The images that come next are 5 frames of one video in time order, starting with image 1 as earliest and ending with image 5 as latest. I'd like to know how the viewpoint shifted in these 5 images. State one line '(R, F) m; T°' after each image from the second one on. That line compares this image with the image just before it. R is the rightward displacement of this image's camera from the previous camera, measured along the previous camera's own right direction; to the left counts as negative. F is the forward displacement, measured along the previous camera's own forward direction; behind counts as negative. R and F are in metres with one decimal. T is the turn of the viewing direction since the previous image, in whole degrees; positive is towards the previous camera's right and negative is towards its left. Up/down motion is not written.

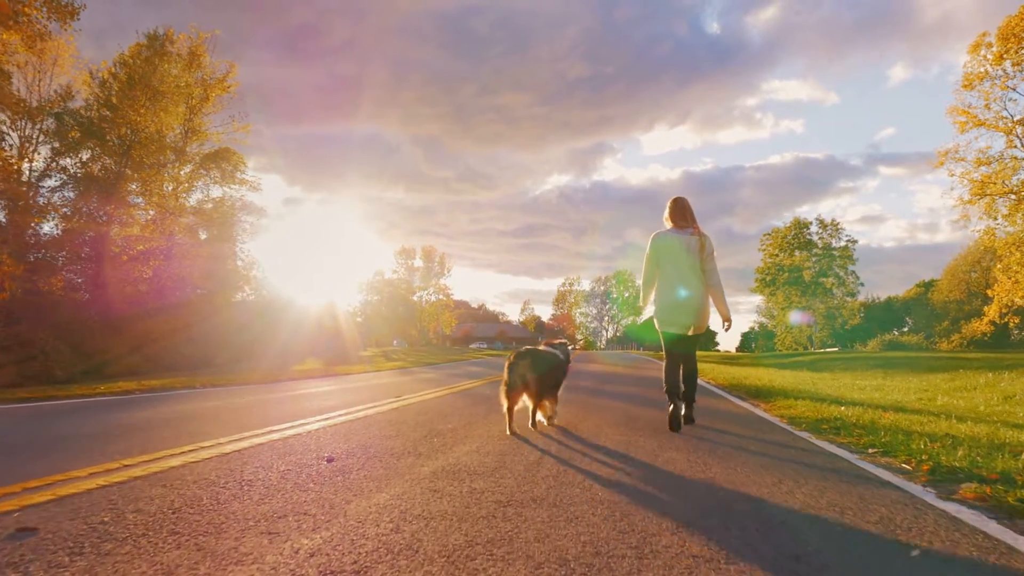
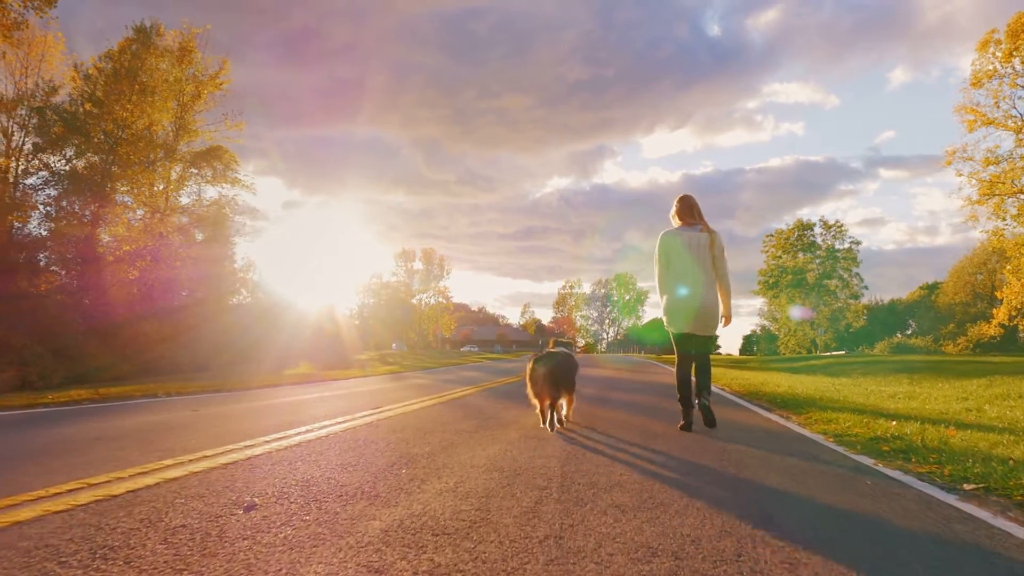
(0.0, +0.5) m; 0°
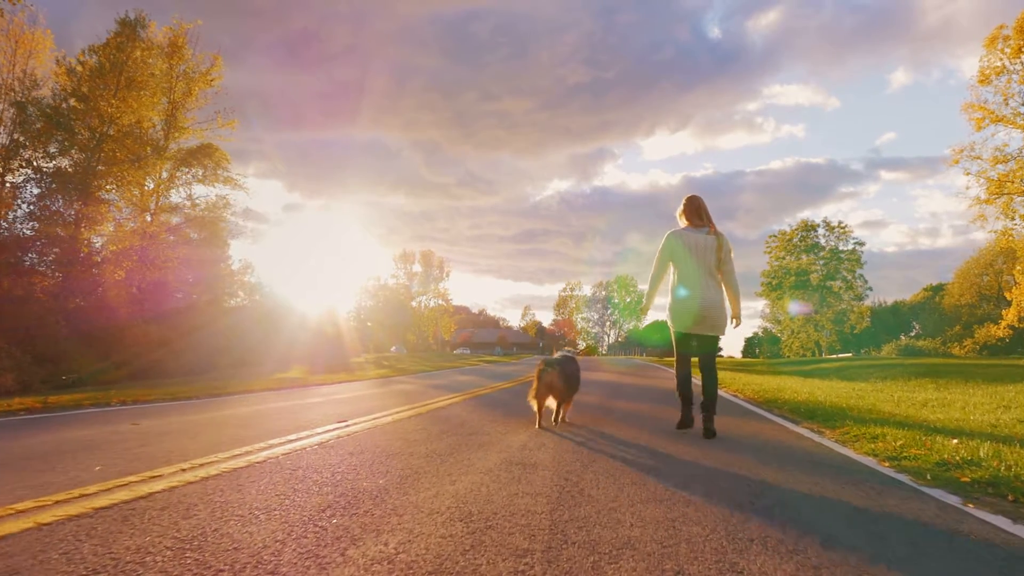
(+0.1, +0.5) m; 0°
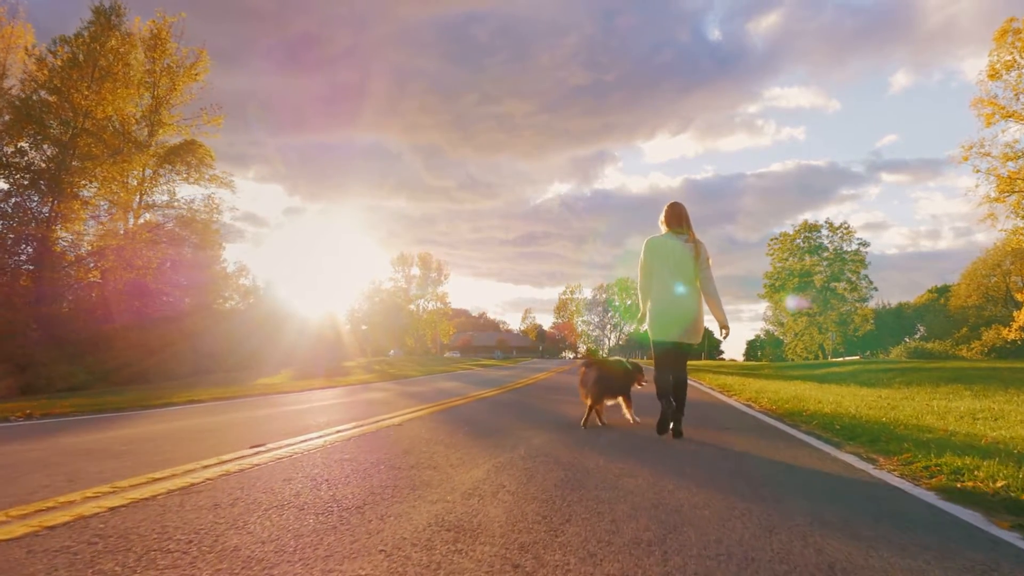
(+0.2, +0.7) m; 0°
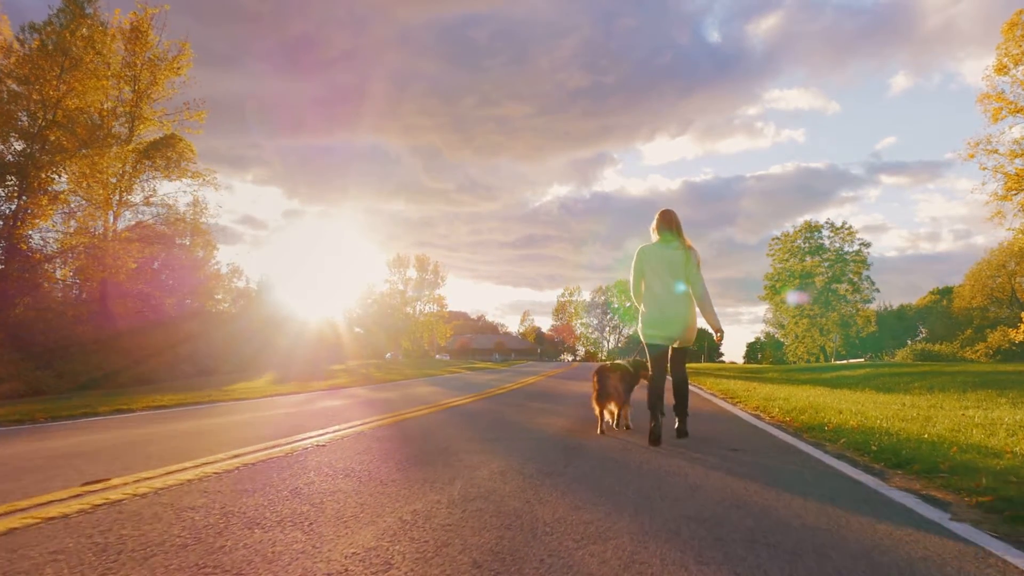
(+0.2, +0.7) m; 0°
